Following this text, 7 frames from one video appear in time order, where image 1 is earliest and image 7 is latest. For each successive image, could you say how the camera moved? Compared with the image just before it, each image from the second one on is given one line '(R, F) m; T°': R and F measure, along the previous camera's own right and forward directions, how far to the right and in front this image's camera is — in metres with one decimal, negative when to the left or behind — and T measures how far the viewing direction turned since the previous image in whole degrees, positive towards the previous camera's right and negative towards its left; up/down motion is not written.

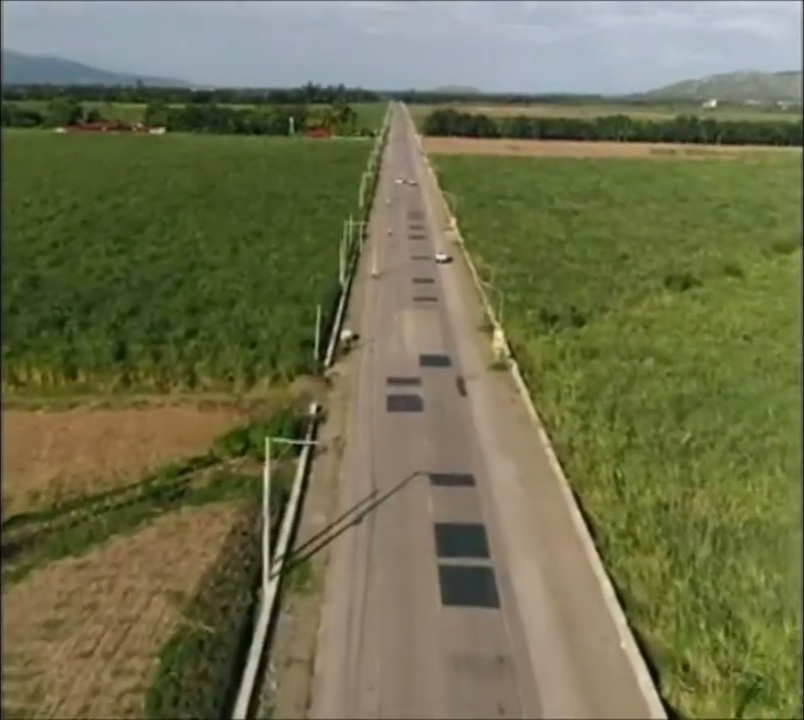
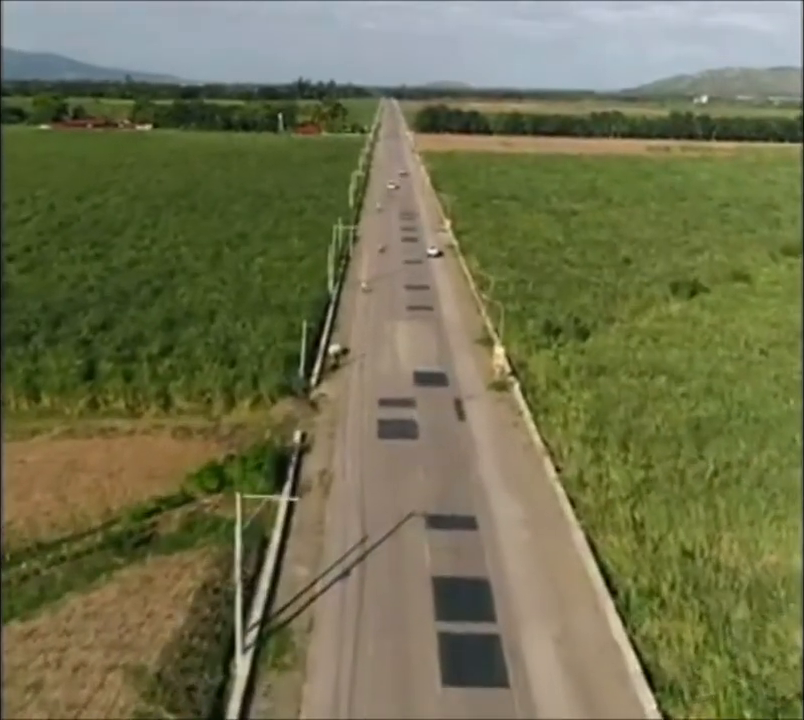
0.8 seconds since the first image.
(0.0, +1.9) m; 0°
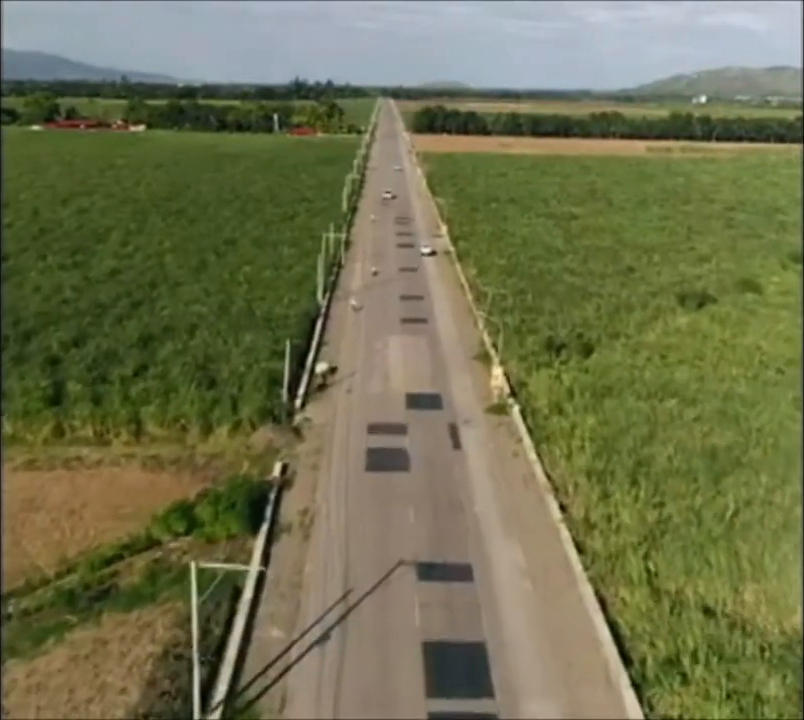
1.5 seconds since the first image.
(+0.1, +1.6) m; 0°
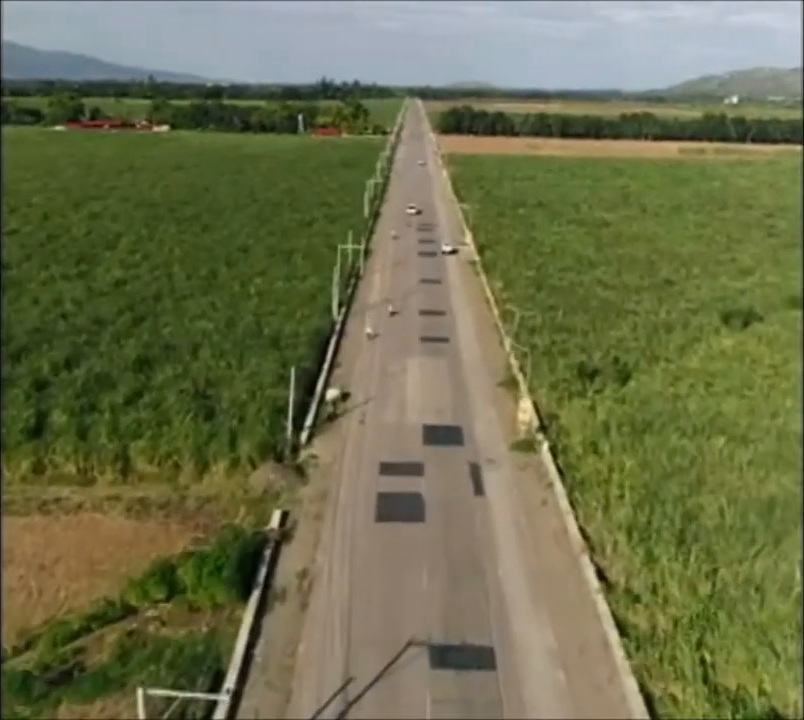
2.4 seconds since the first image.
(+0.1, +2.1) m; -1°
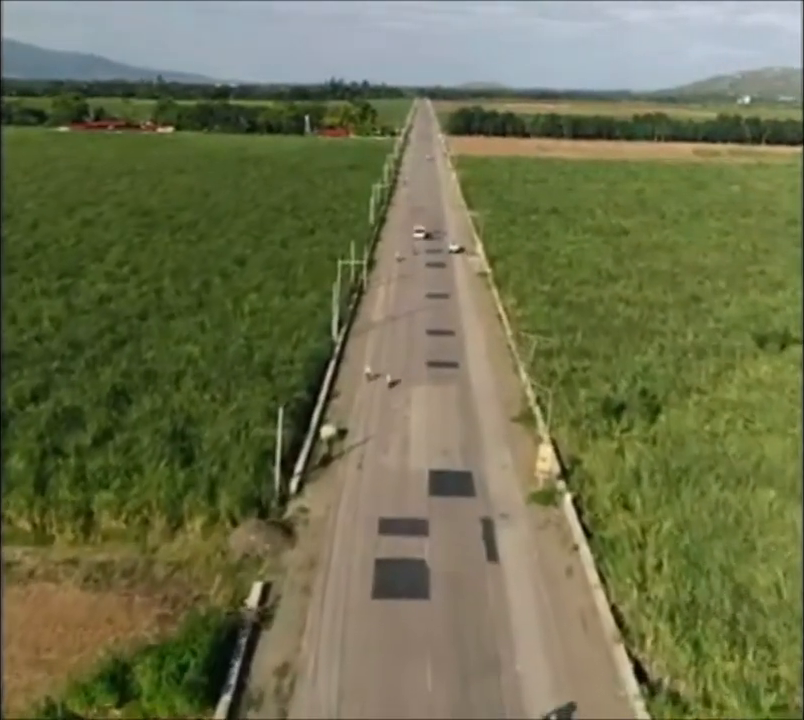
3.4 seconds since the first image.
(+0.1, +2.3) m; 0°
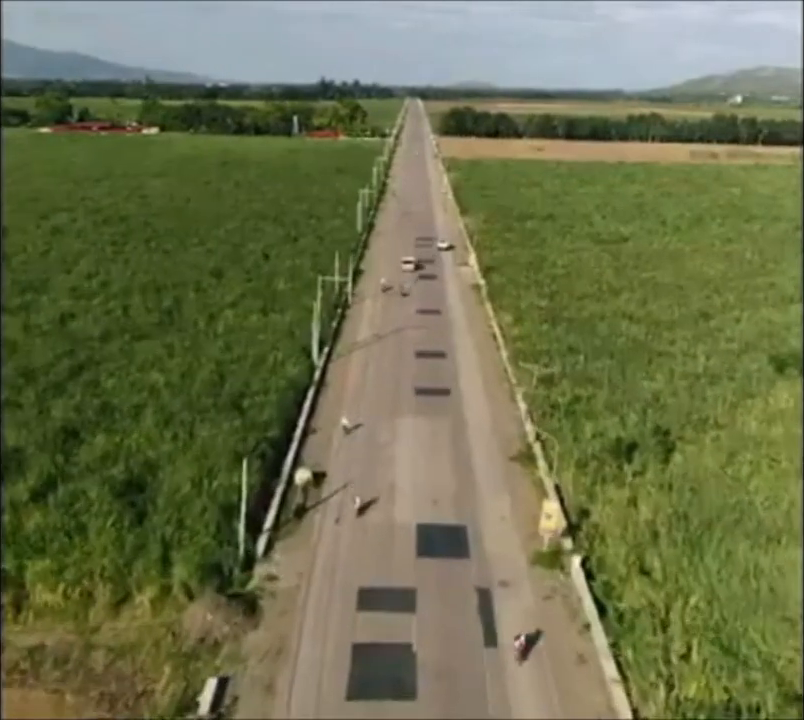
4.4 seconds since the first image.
(+0.1, +2.2) m; 0°
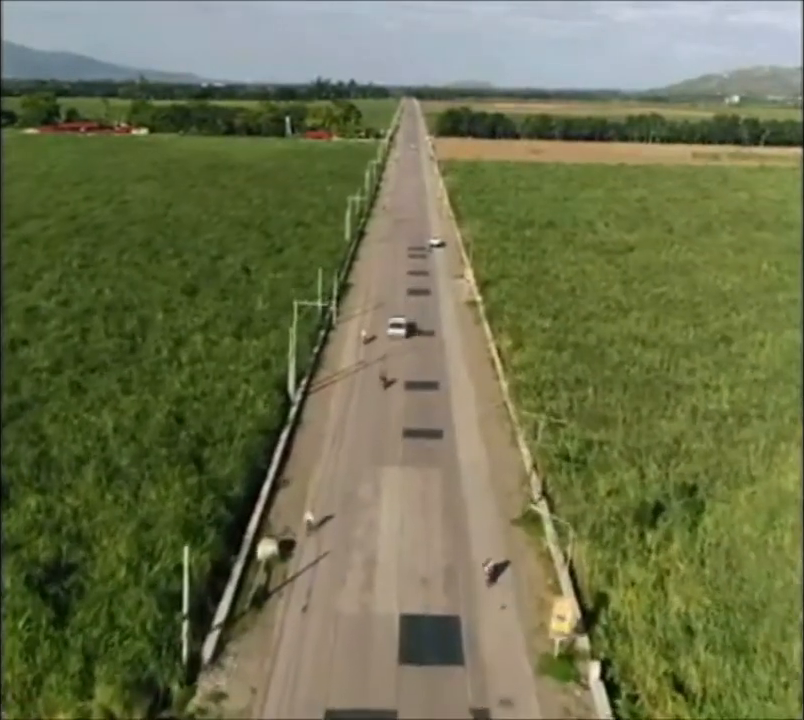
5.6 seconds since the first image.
(+0.2, +2.7) m; 0°
